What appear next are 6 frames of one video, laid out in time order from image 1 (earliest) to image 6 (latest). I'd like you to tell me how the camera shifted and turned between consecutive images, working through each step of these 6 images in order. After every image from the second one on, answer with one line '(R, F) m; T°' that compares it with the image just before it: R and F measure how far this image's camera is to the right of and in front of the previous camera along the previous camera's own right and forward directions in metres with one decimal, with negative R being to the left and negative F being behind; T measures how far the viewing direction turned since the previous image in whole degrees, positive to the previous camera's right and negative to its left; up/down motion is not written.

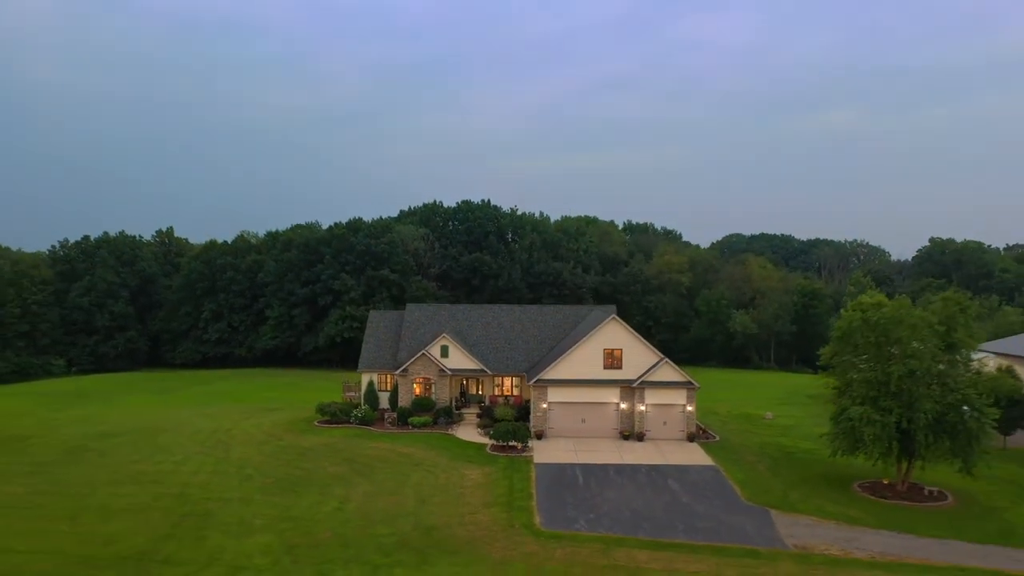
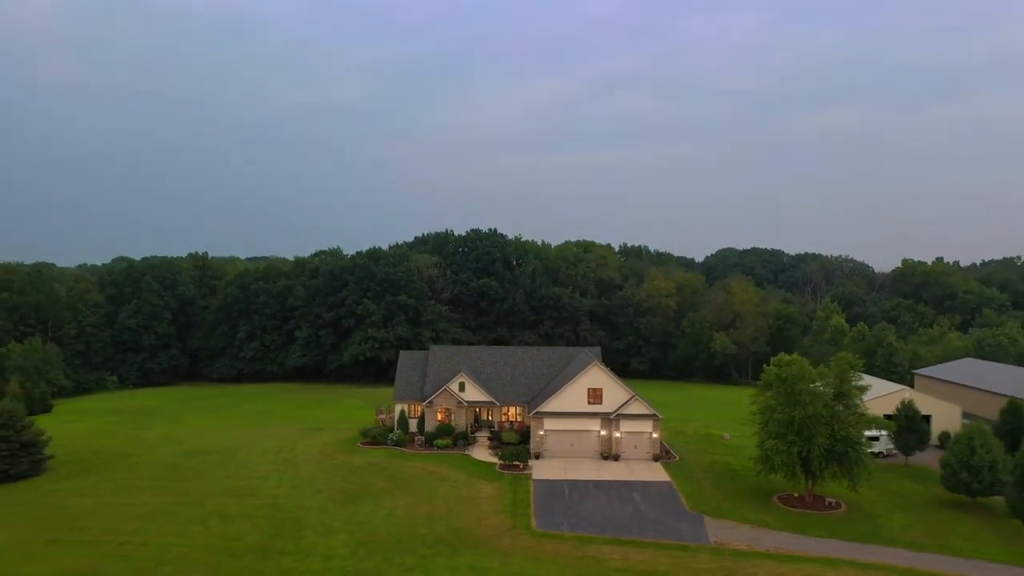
(0.0, -4.5) m; 0°
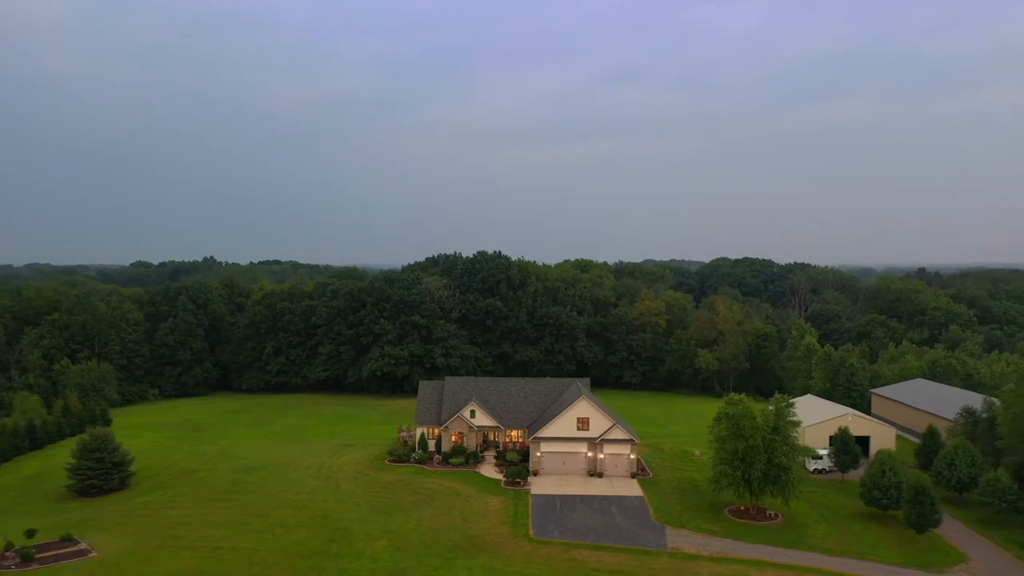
(0.0, -4.3) m; 0°
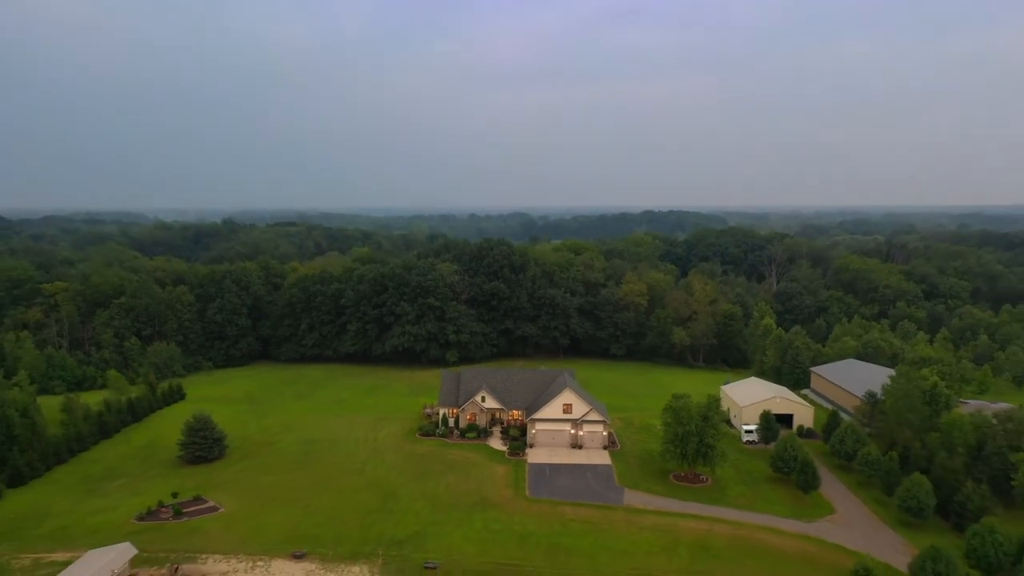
(+0.1, -7.5) m; 0°
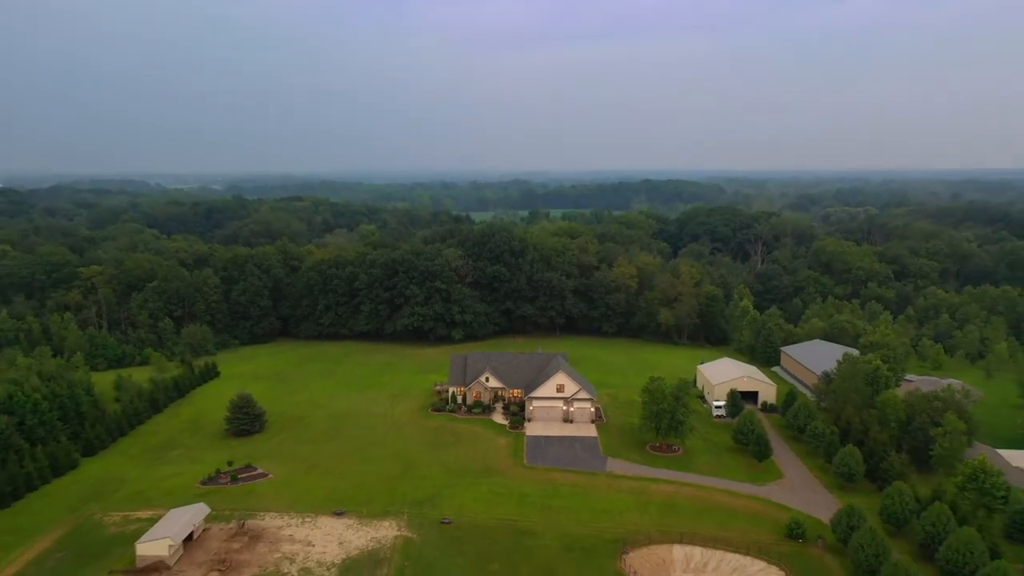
(0.0, -4.9) m; 0°
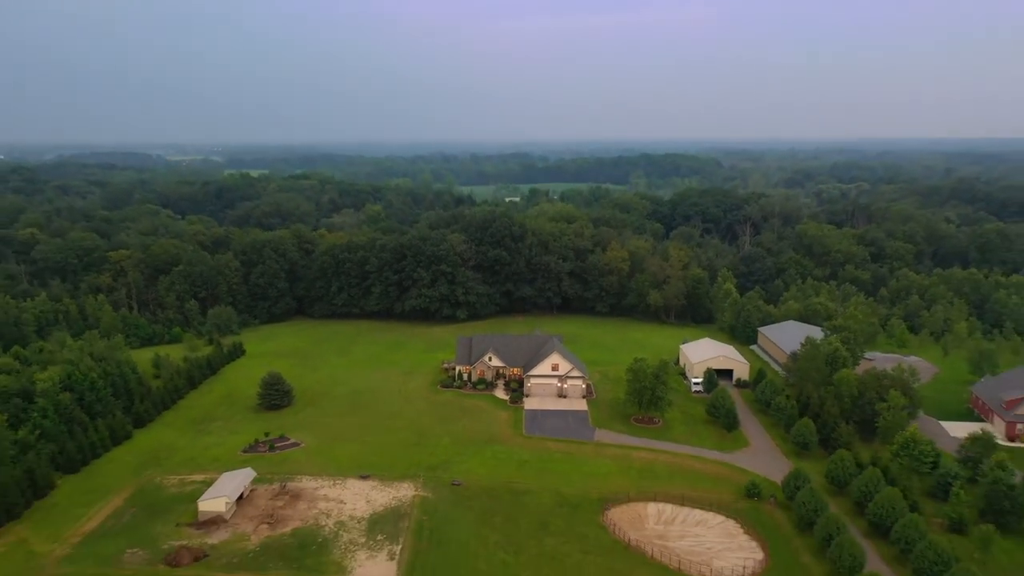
(0.0, -4.6) m; 0°
